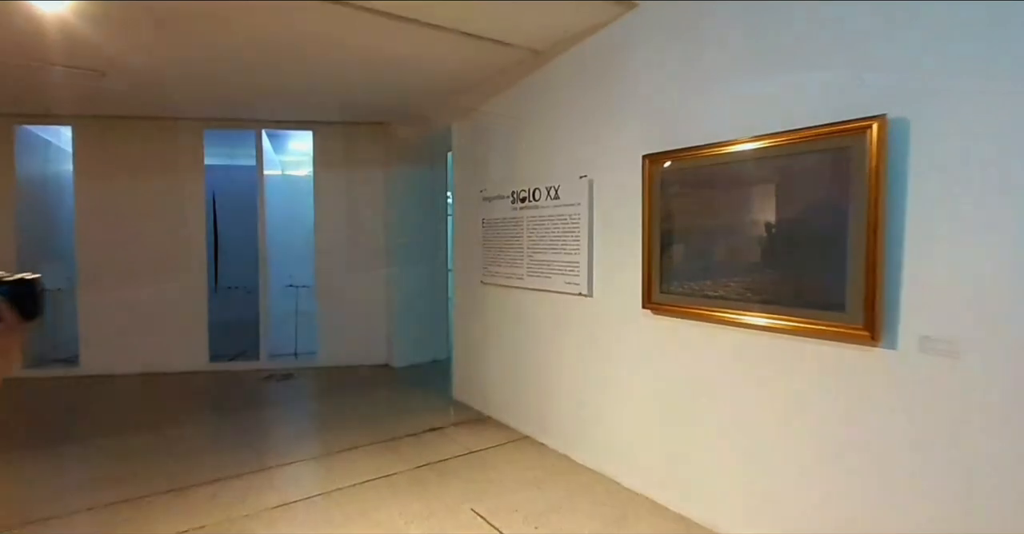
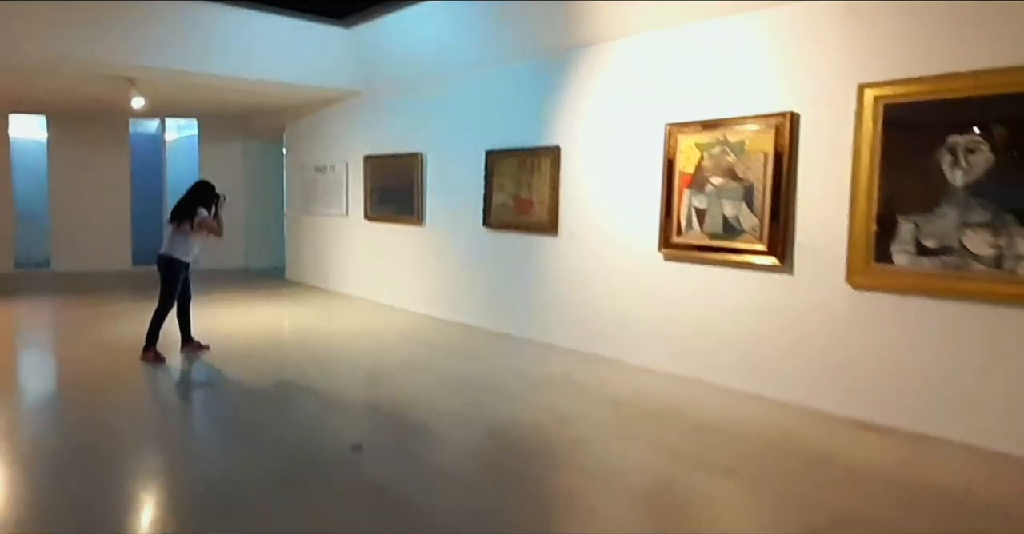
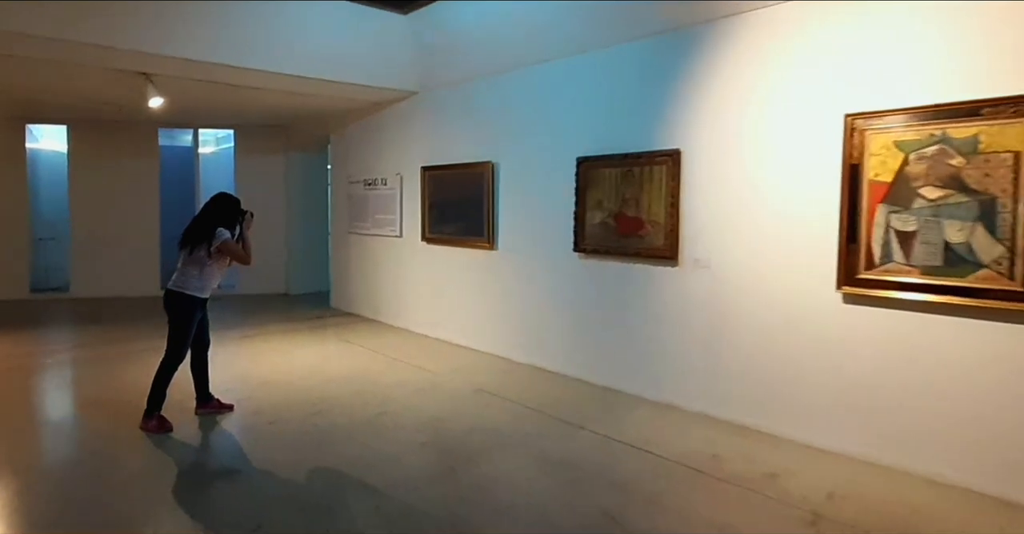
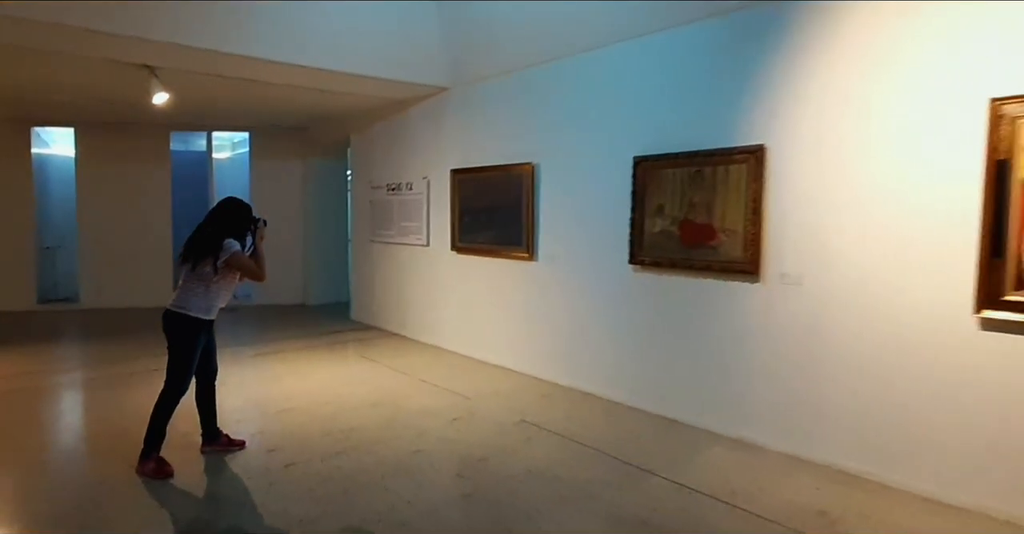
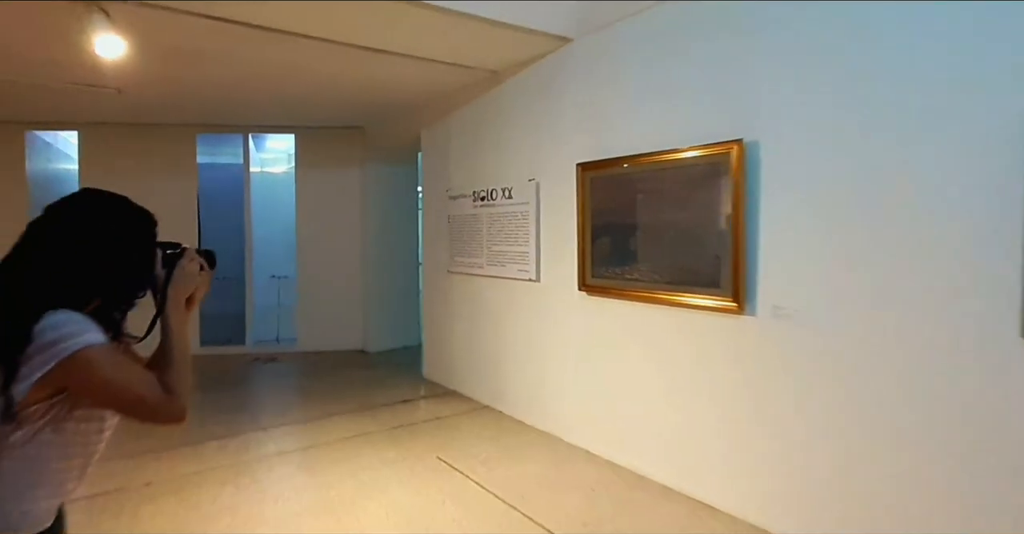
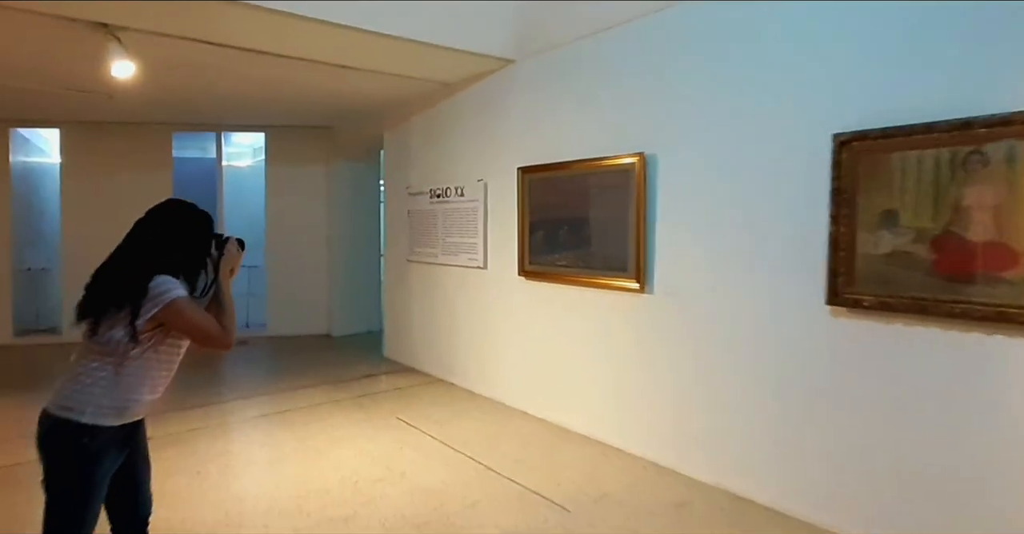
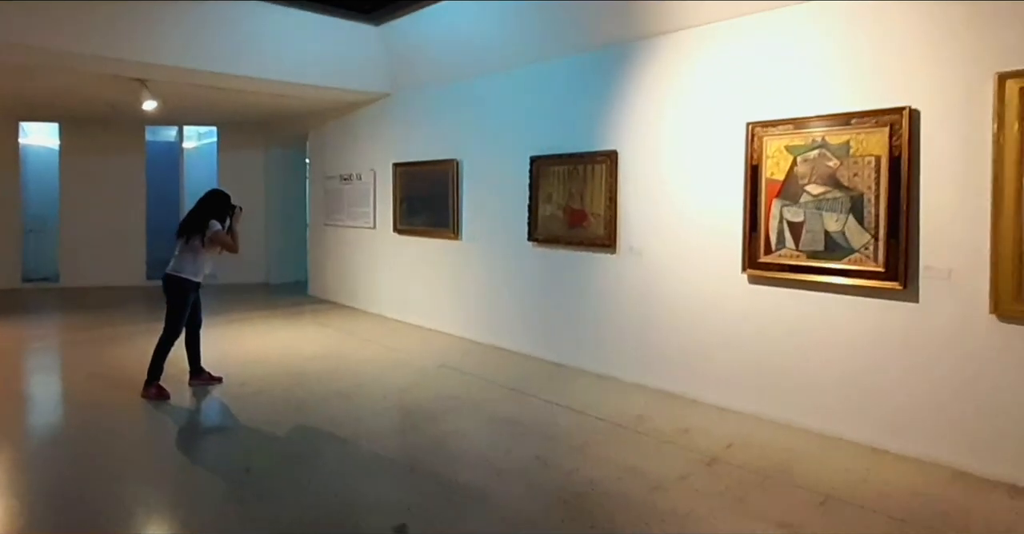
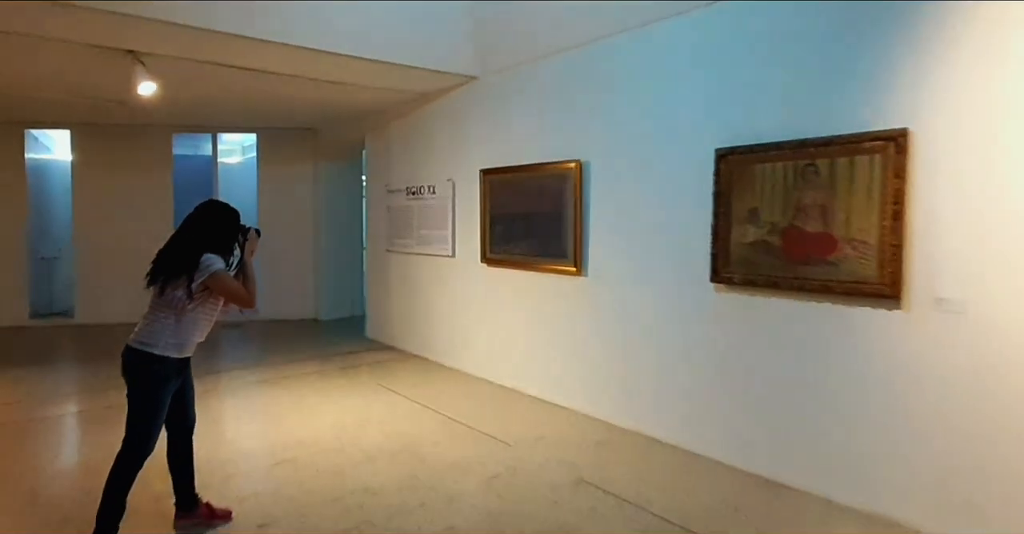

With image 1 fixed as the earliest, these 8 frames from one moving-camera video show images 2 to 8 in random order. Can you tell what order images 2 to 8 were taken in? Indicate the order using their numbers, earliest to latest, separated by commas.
5, 6, 8, 4, 3, 7, 2
